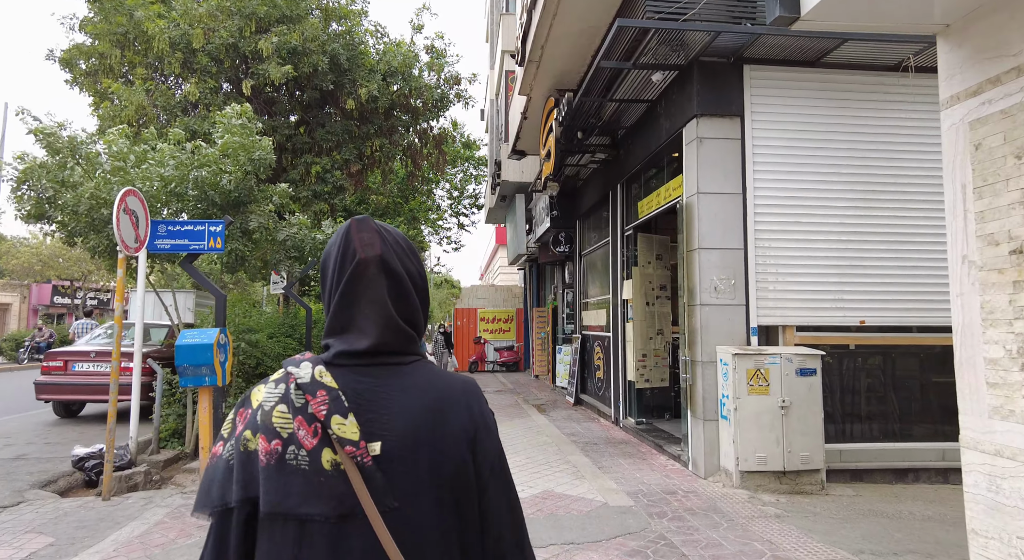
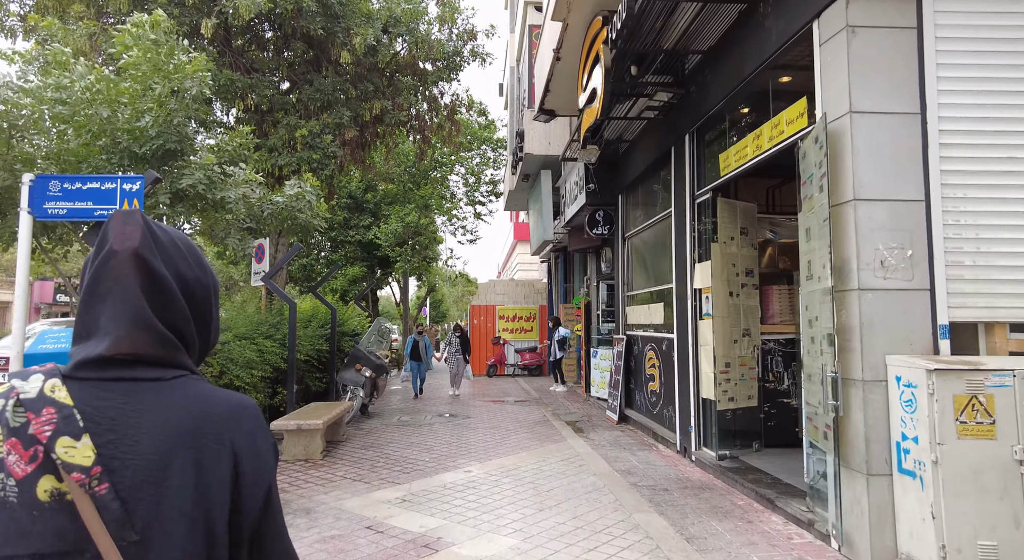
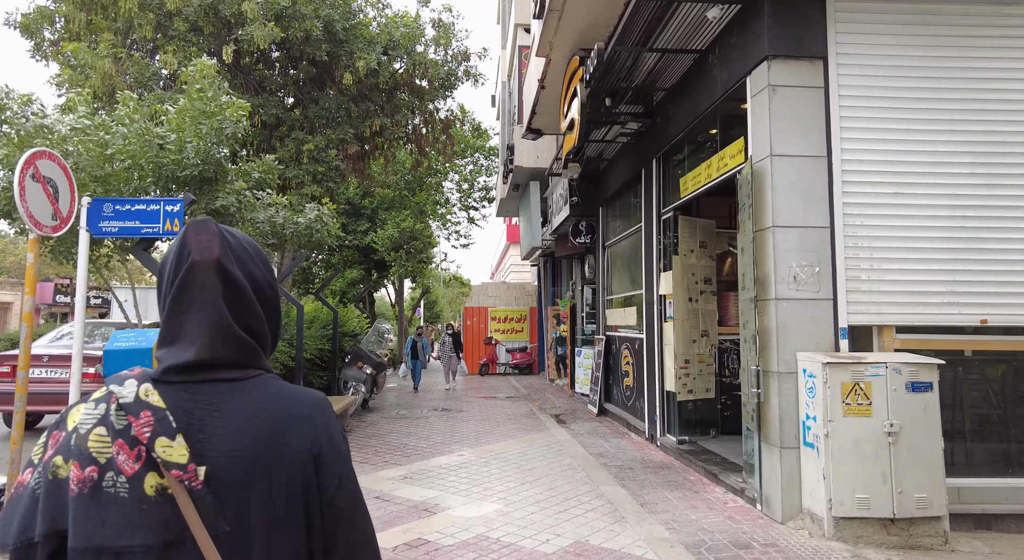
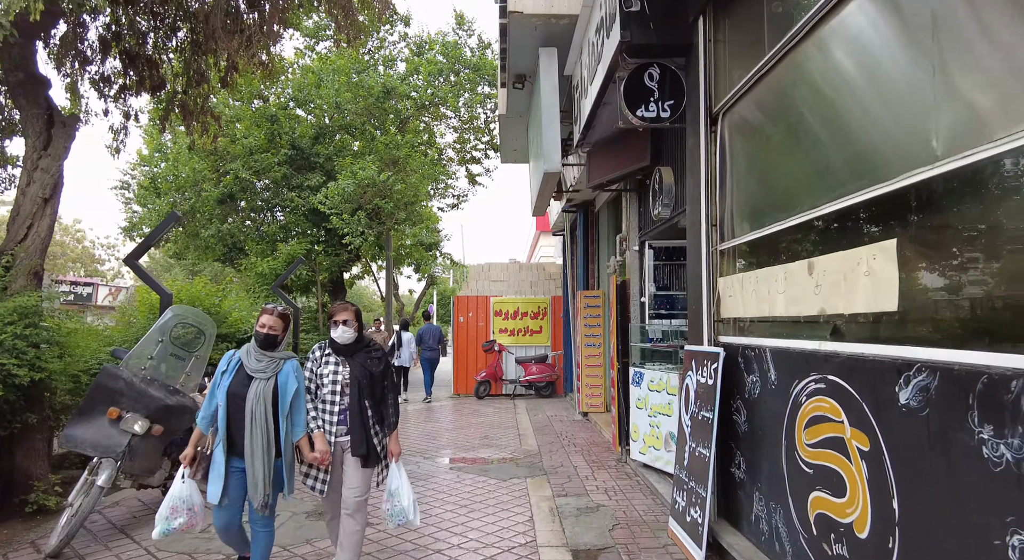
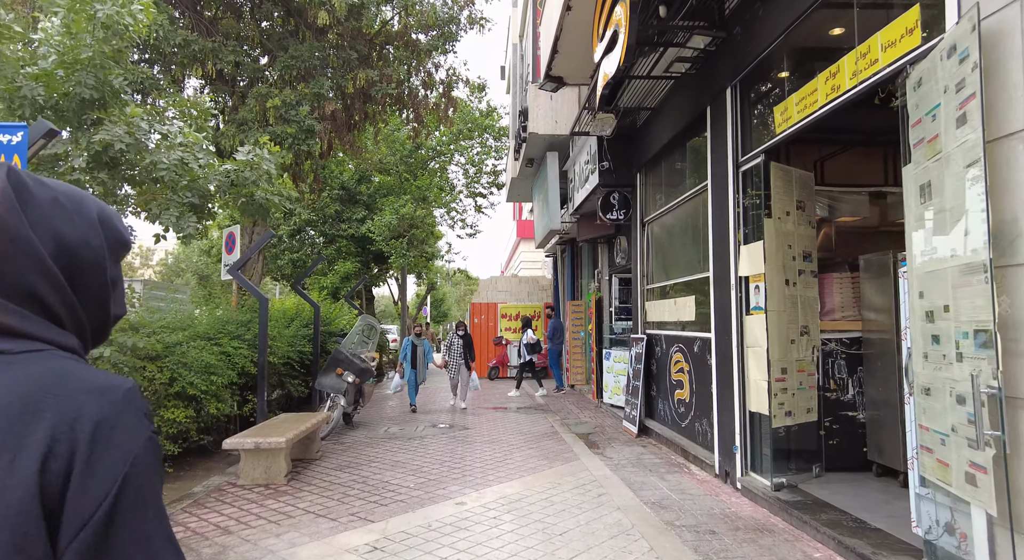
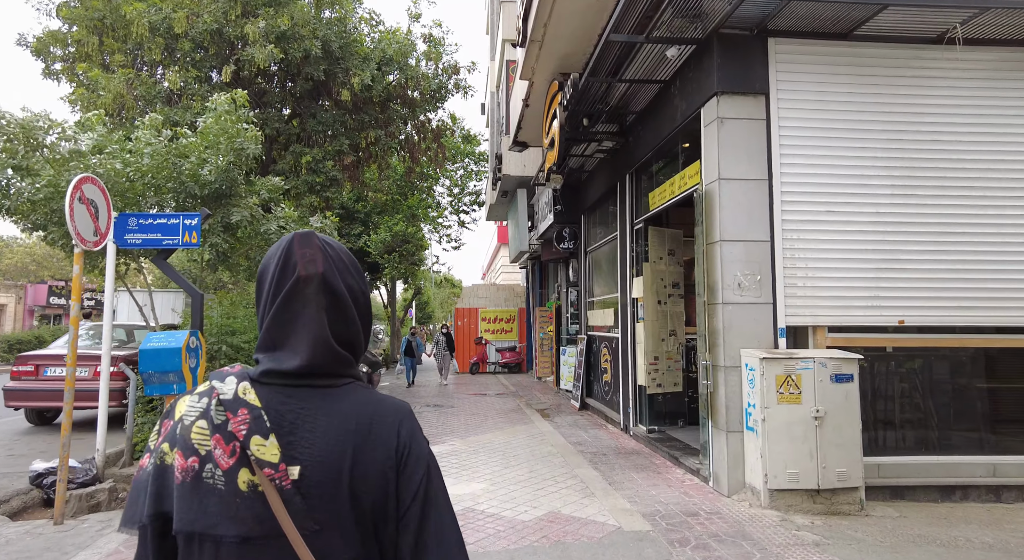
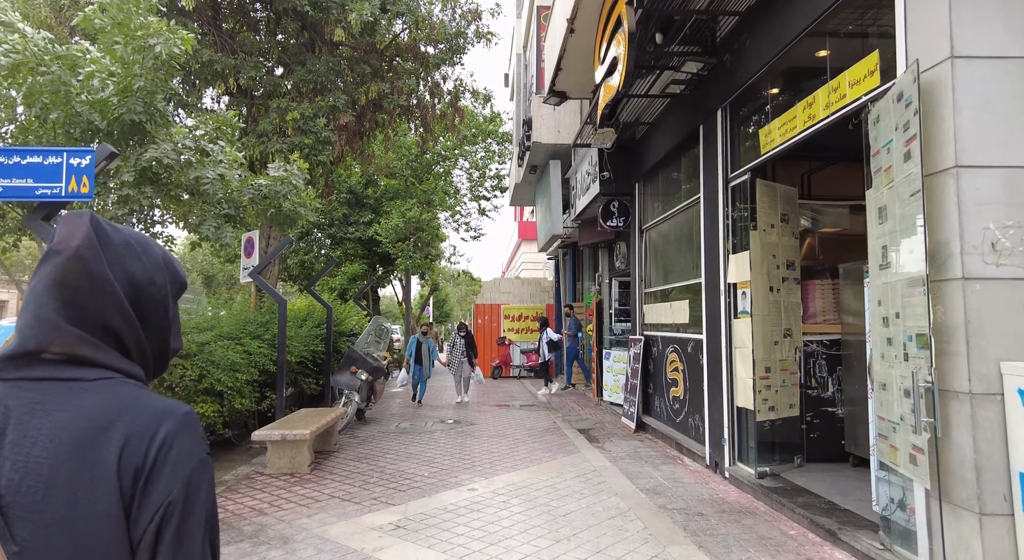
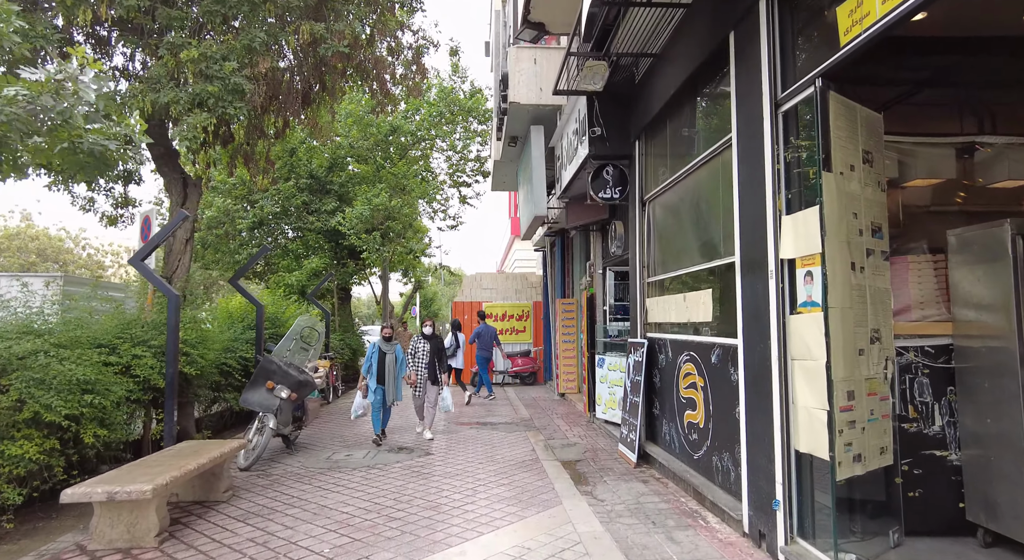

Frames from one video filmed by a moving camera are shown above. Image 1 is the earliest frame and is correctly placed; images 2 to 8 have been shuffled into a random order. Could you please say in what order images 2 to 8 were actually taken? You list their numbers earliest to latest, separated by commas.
6, 3, 2, 7, 5, 8, 4
